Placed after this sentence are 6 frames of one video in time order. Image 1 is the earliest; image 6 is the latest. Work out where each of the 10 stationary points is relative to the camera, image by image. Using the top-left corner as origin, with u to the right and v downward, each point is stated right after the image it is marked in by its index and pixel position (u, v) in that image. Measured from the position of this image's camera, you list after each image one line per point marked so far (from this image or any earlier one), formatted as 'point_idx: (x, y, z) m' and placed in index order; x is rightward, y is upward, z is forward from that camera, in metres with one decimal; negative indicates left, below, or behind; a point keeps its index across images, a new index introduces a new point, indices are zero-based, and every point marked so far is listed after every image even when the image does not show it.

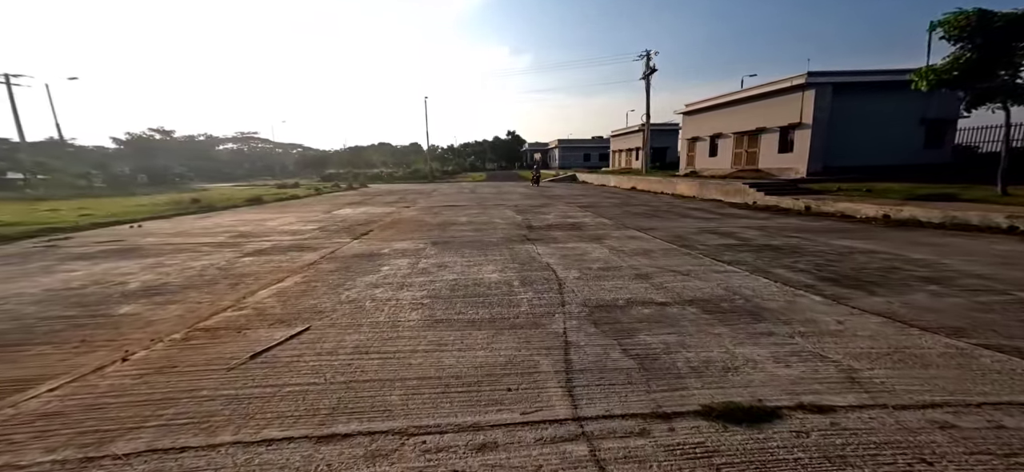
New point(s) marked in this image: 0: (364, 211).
0: (-4.3, +0.7, +12.0) m
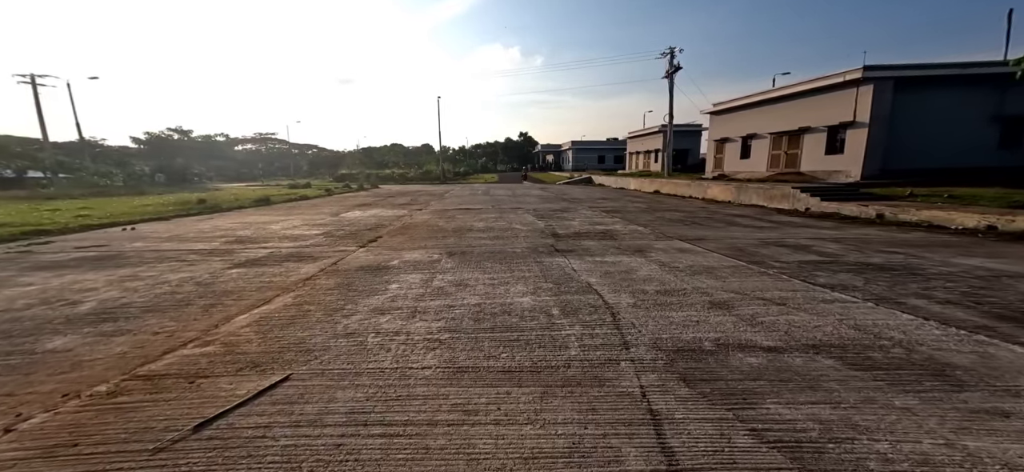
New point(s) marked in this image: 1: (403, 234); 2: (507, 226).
0: (-3.8, +0.6, +11.2) m
1: (-2.1, 0.0, +8.0) m
2: (-0.1, +0.2, +9.0) m
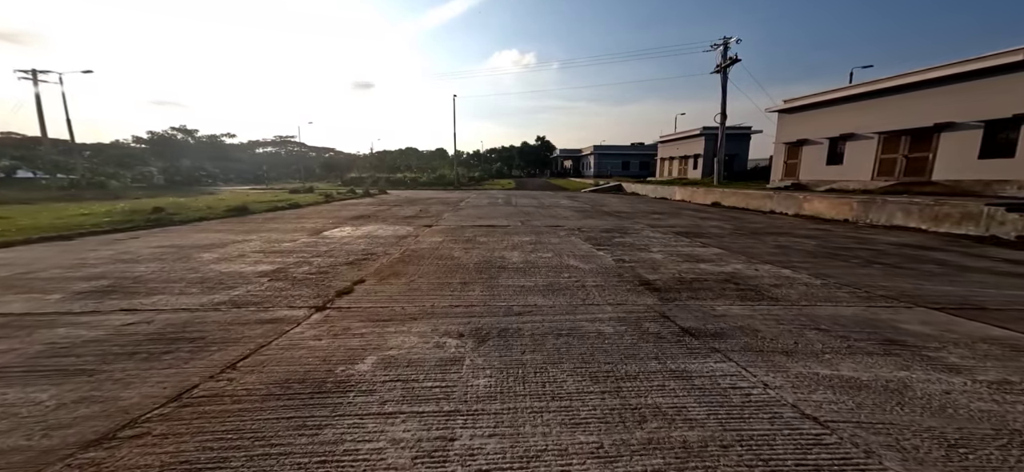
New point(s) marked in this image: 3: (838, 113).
0: (-2.9, +0.1, +8.2) m
1: (-1.3, -0.5, +4.9) m
2: (+0.7, -0.4, +6.0) m
3: (+10.9, +4.1, +14.0) m
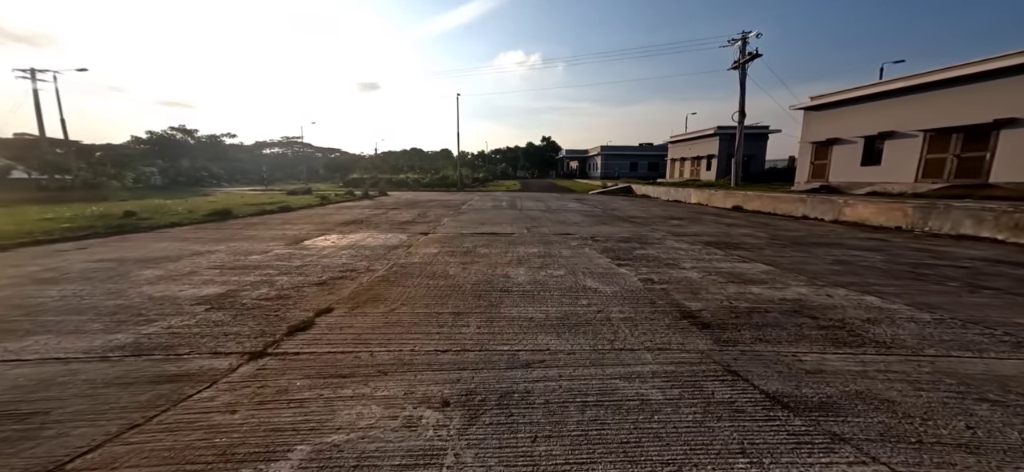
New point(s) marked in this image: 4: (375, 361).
0: (-2.8, -0.1, +7.3) m
1: (-1.3, -0.7, +3.9) m
2: (+0.7, -0.5, +4.9) m
3: (+11.1, +3.9, +12.8) m
4: (-1.0, -0.8, +2.9) m
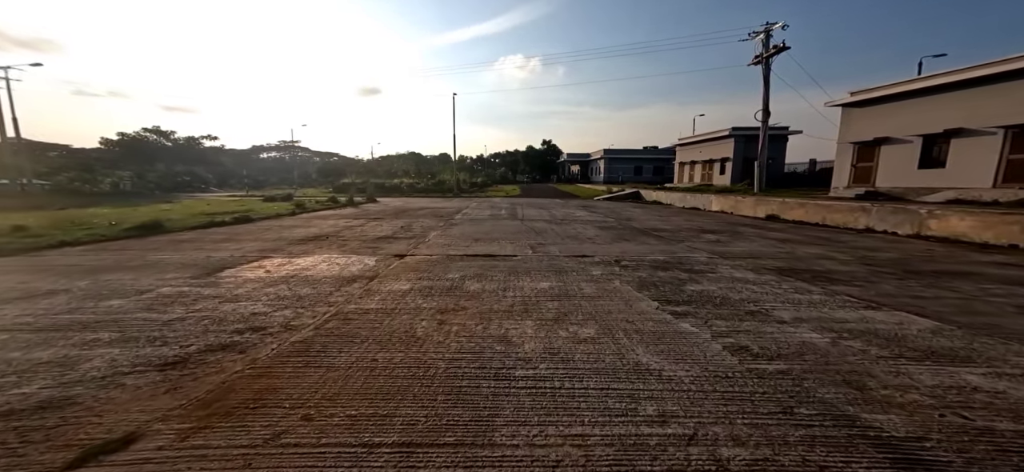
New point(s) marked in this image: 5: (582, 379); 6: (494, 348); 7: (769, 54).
0: (-2.8, -0.4, +5.3) m
1: (-1.3, -1.0, +2.0) m
2: (+0.7, -0.8, +3.0) m
3: (+11.1, +3.5, +10.9) m
4: (-0.9, -1.1, +0.9) m
5: (+0.4, -0.9, +2.8) m
6: (-0.1, -0.8, +3.2) m
7: (+10.8, +7.7, +17.7) m
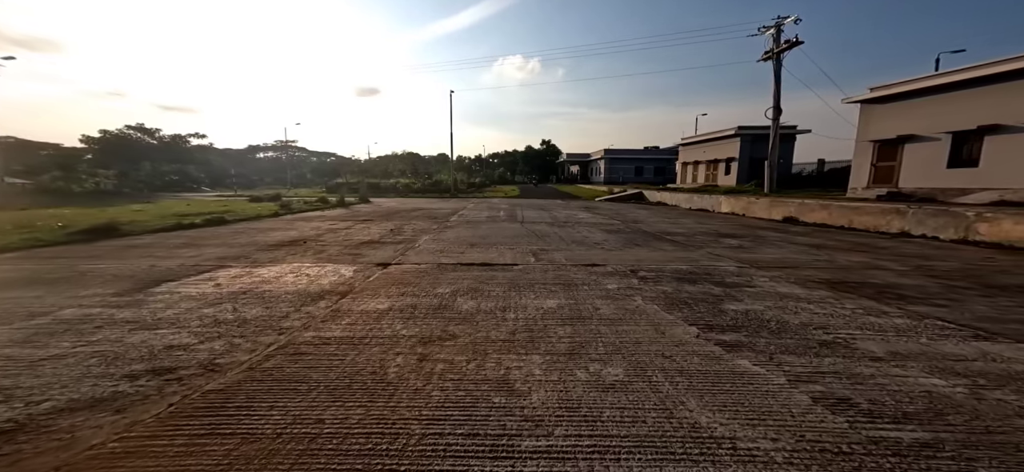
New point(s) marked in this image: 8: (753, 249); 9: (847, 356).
0: (-2.8, -0.5, +4.4) m
1: (-1.2, -1.0, +1.1) m
2: (+0.8, -0.9, +2.1) m
3: (+11.1, +3.4, +10.1) m
4: (-0.9, -1.1, +0.1) m
5: (+0.5, -0.9, +1.9) m
6: (-0.1, -0.9, +2.4) m
7: (+10.8, +7.6, +16.9) m
8: (+4.1, -0.2, +7.0) m
9: (+2.1, -0.8, +2.6) m
